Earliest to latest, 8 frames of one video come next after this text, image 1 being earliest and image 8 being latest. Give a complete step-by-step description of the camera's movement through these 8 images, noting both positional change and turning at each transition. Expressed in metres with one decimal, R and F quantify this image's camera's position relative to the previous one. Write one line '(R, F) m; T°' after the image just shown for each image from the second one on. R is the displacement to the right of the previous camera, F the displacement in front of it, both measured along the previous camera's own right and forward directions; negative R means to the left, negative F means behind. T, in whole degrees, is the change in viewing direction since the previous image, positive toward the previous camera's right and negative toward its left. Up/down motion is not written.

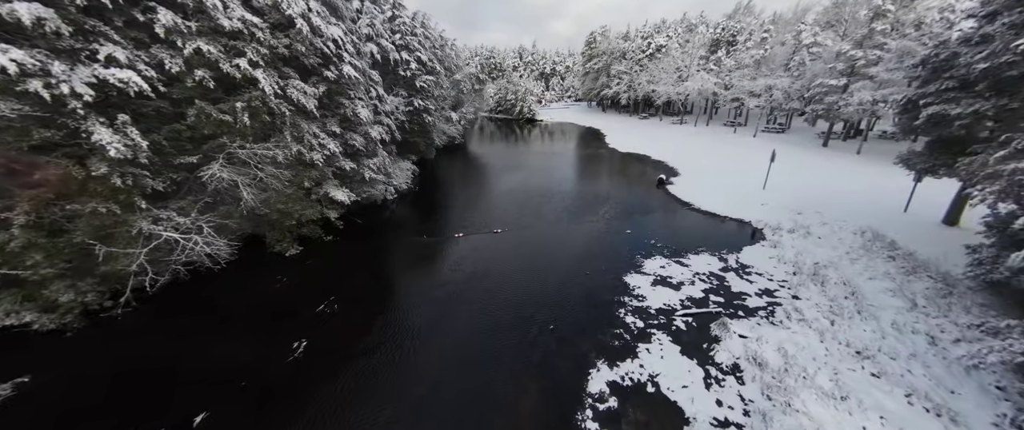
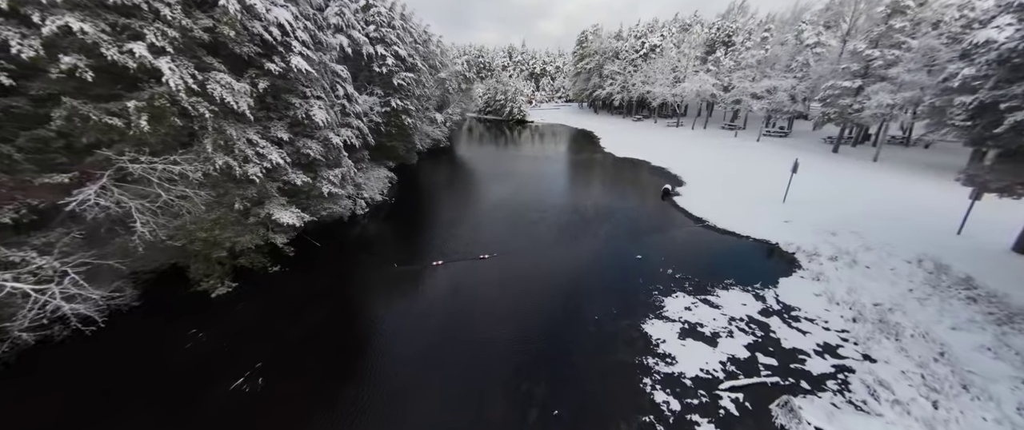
(0.0, +2.0) m; +2°
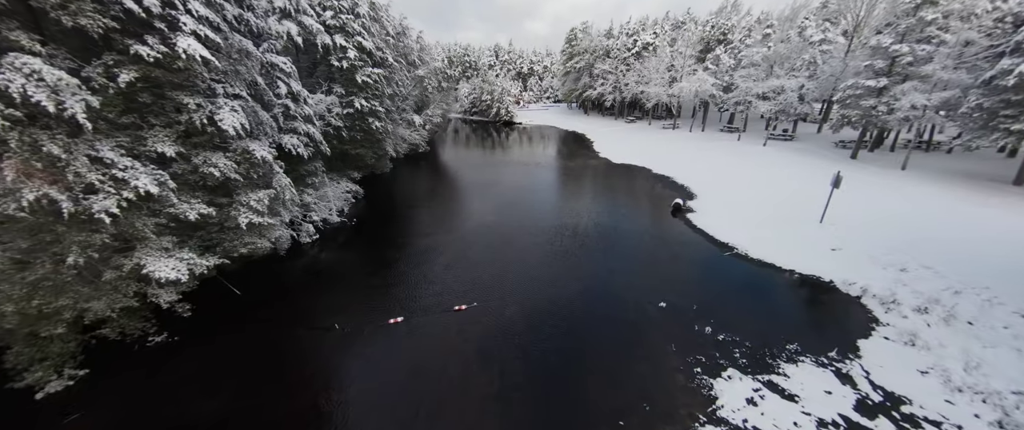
(+0.1, +2.6) m; +2°
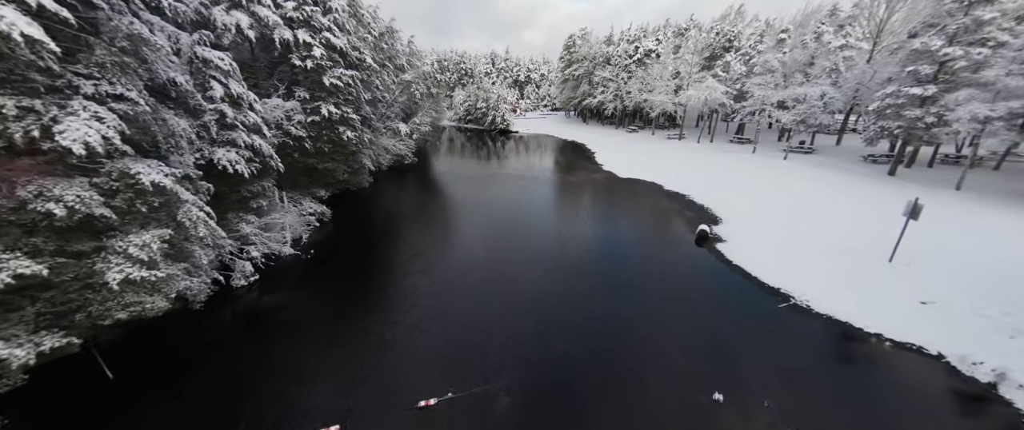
(+0.1, +2.3) m; +1°
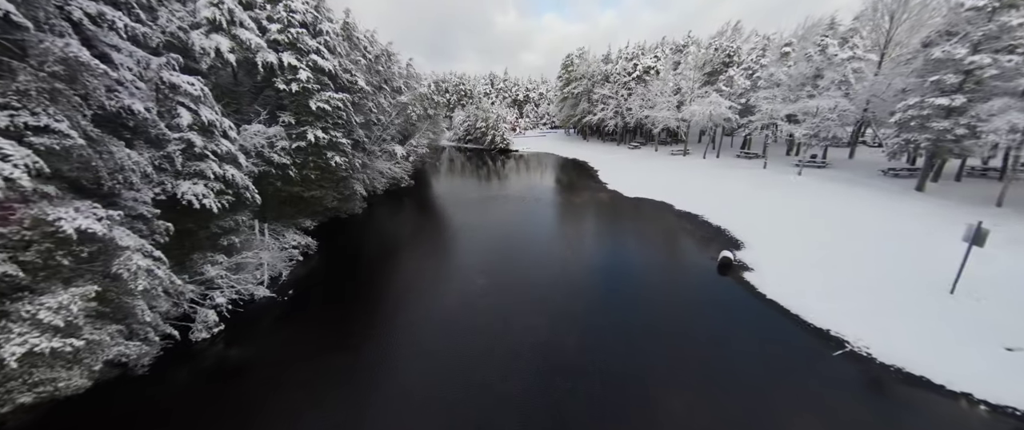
(0.0, +1.1) m; 0°
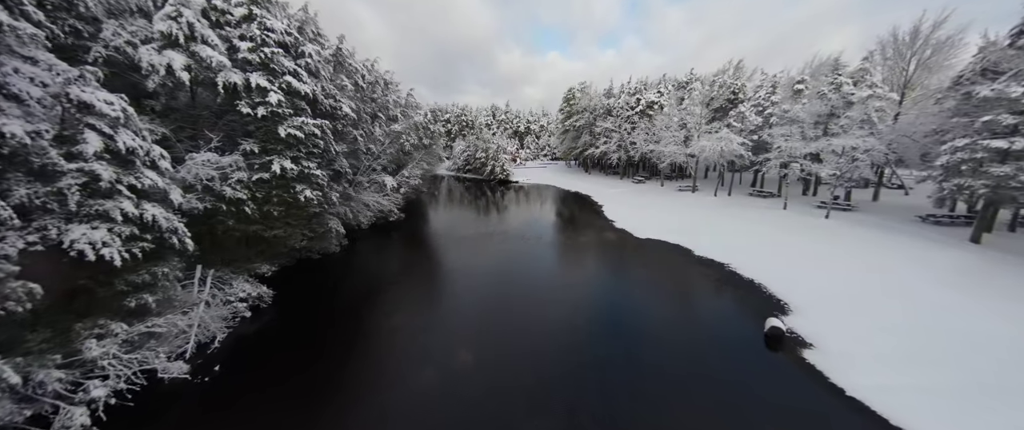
(+0.1, +1.9) m; 0°
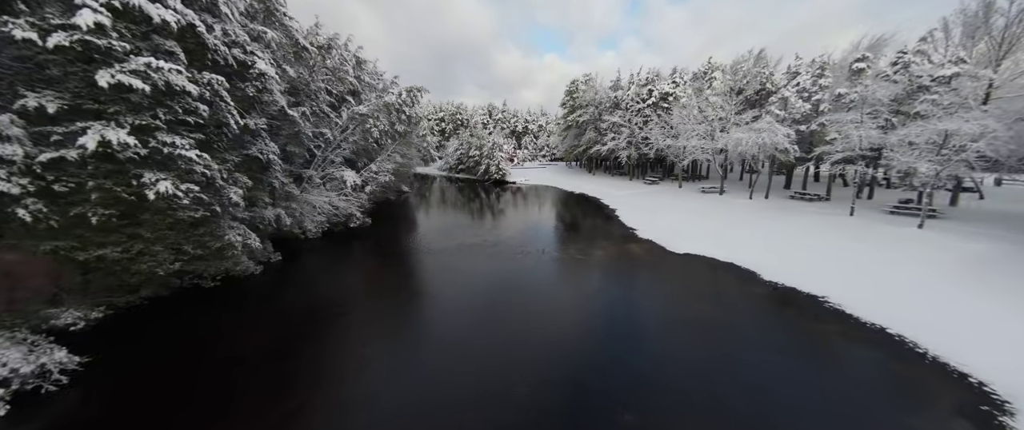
(+0.1, +4.5) m; 0°
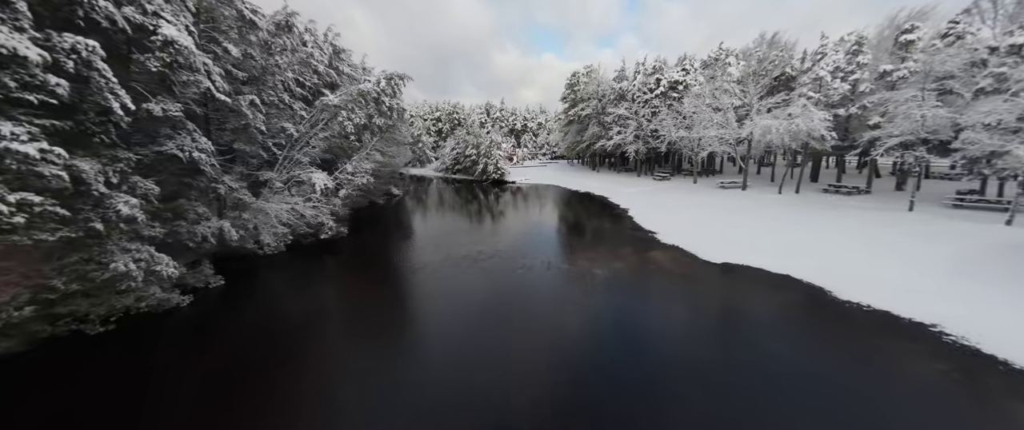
(+0.1, +2.4) m; 0°
